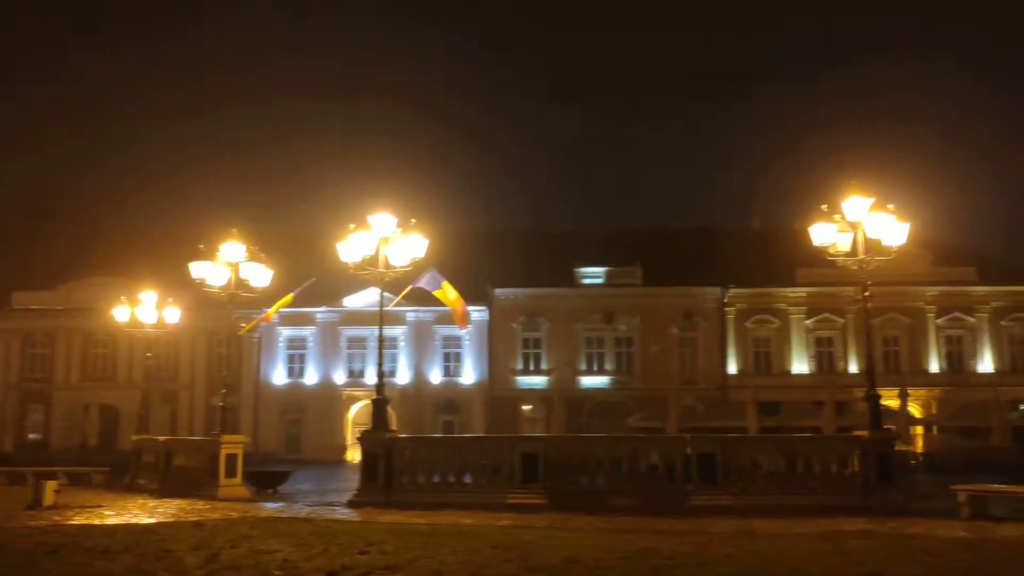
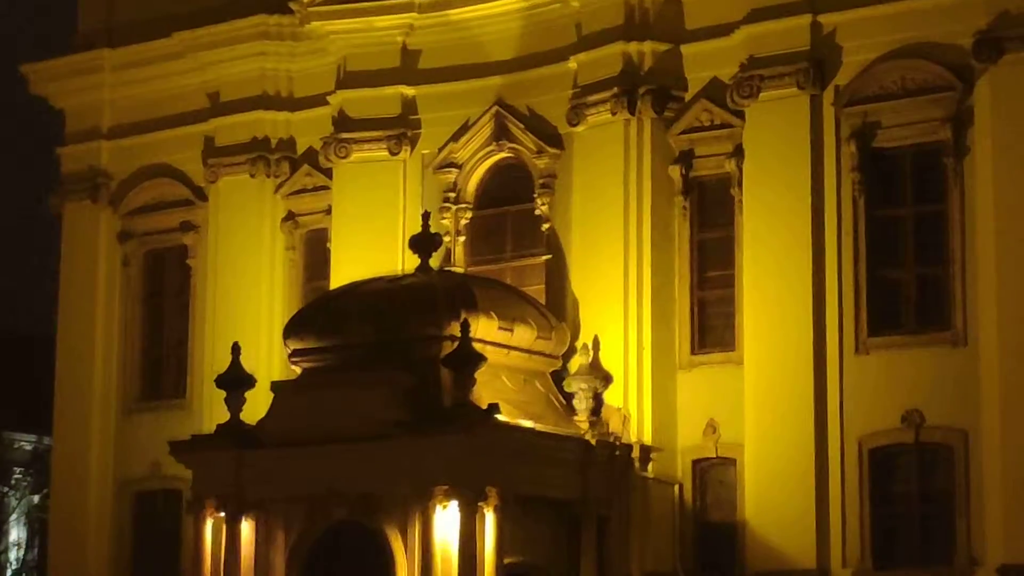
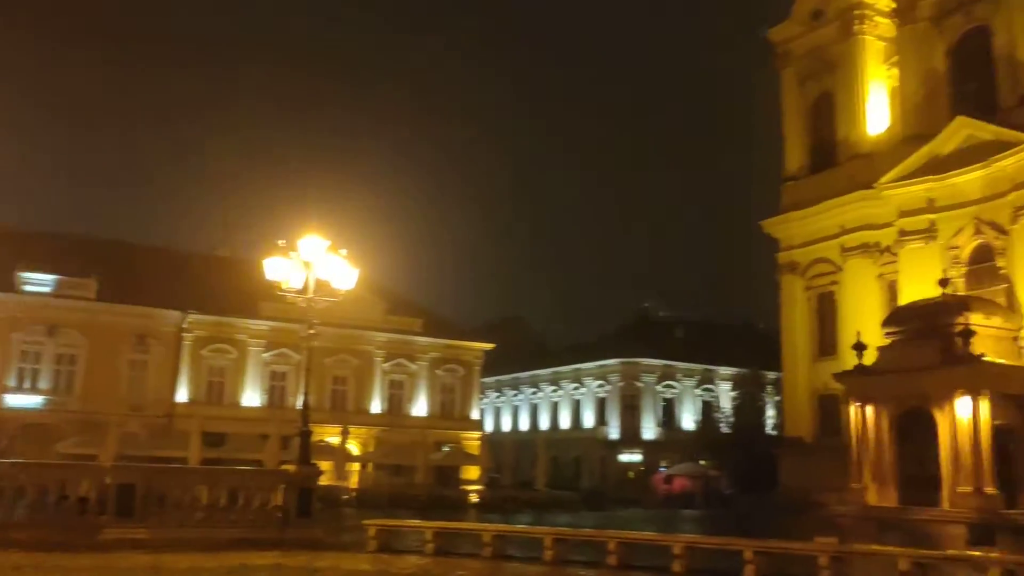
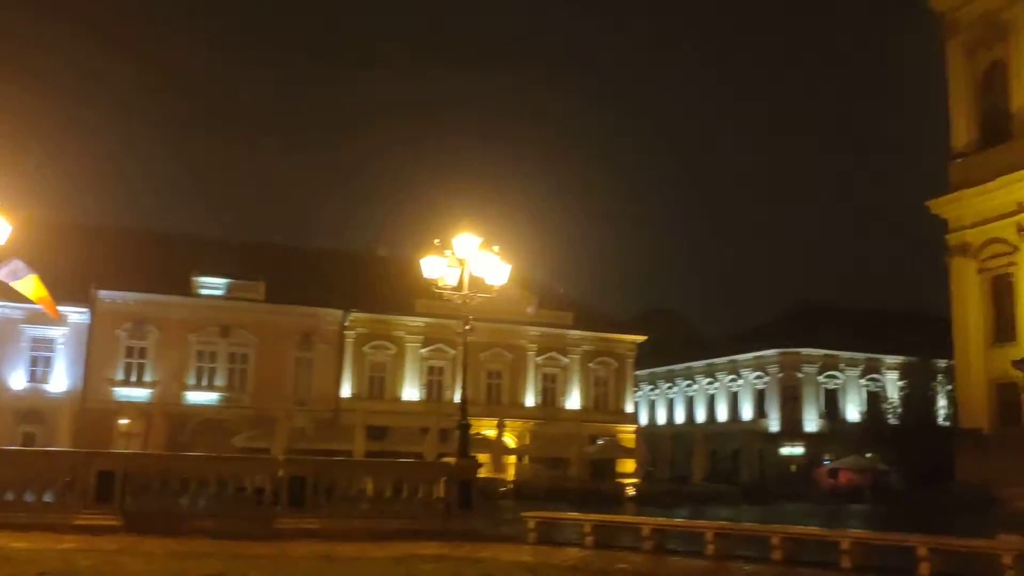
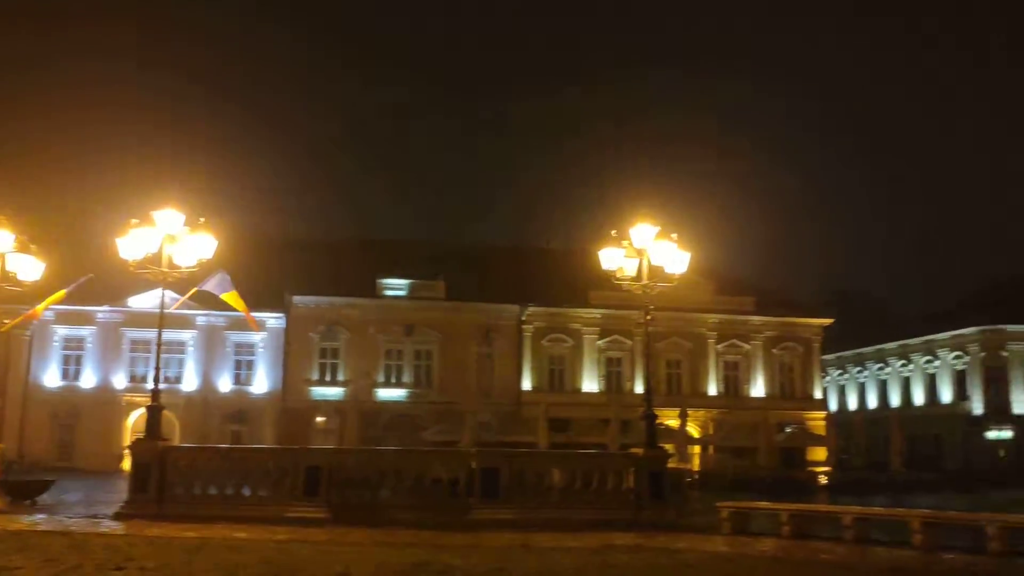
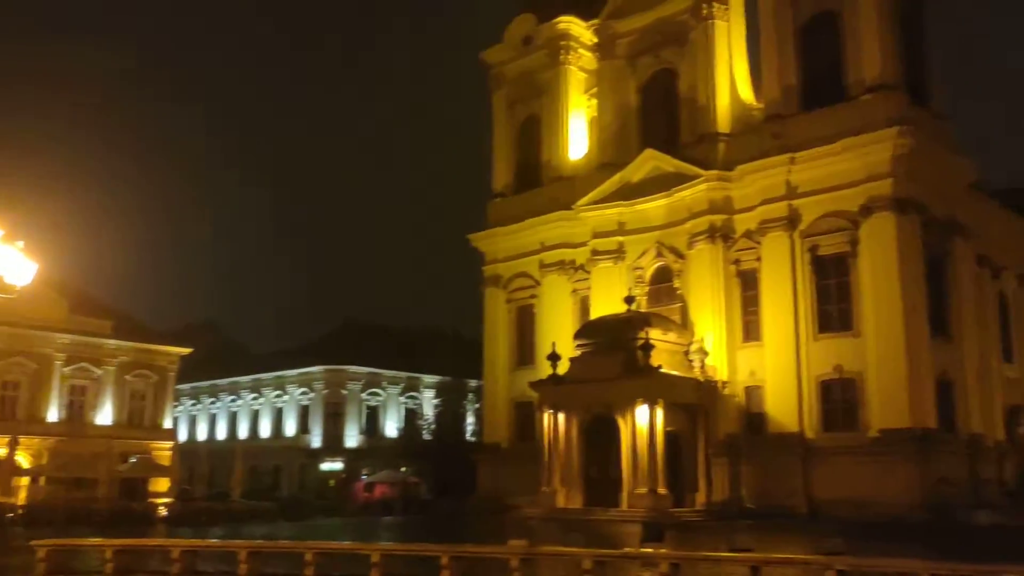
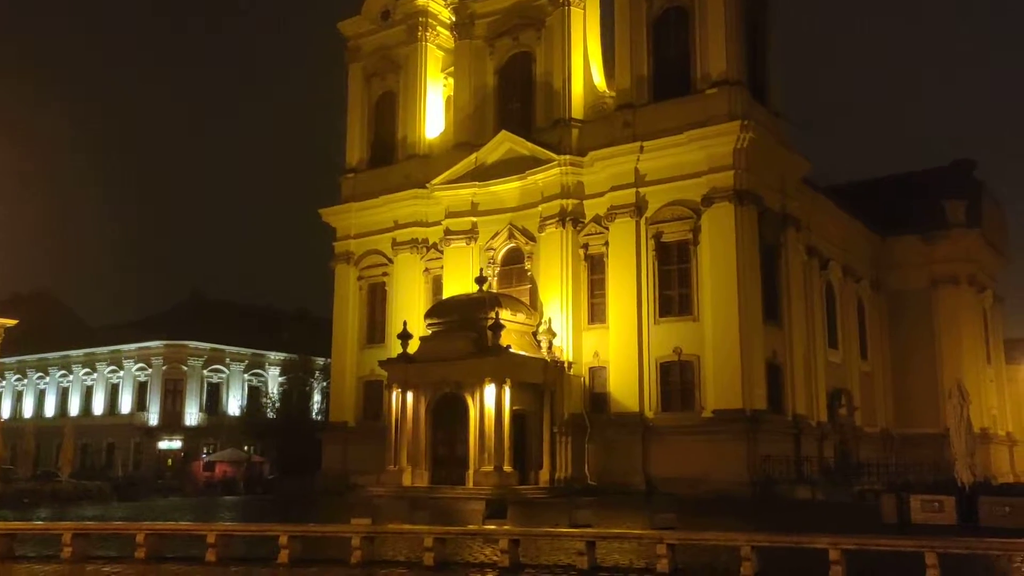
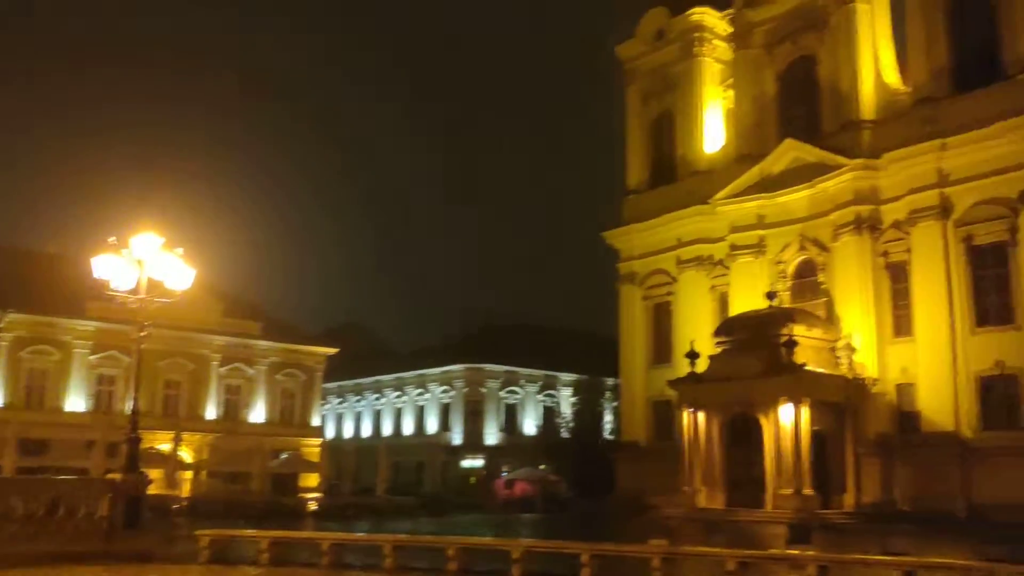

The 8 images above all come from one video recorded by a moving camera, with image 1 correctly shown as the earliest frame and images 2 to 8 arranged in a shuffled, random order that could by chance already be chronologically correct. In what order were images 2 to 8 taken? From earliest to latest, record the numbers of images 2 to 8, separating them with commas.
5, 4, 3, 8, 6, 7, 2
